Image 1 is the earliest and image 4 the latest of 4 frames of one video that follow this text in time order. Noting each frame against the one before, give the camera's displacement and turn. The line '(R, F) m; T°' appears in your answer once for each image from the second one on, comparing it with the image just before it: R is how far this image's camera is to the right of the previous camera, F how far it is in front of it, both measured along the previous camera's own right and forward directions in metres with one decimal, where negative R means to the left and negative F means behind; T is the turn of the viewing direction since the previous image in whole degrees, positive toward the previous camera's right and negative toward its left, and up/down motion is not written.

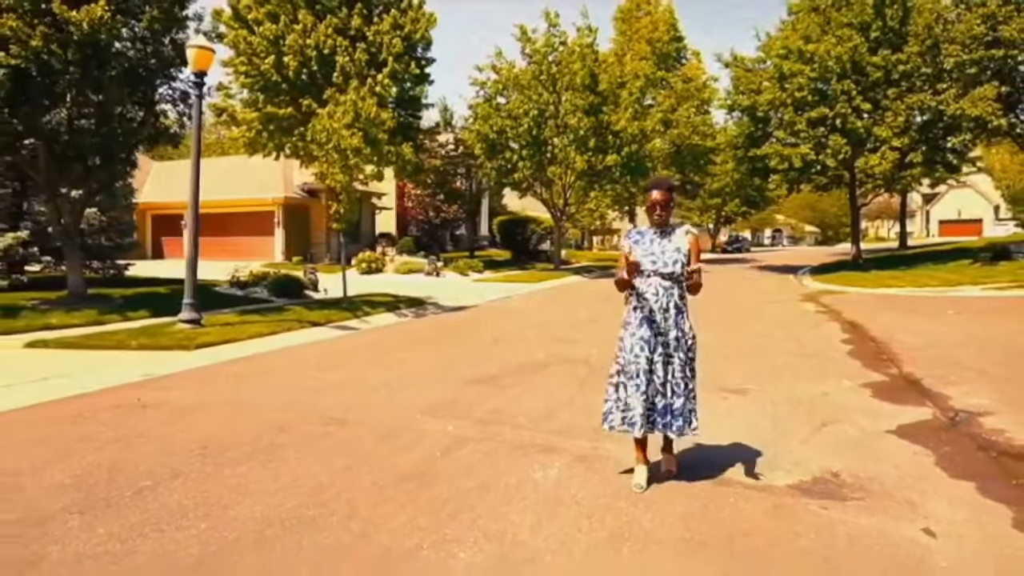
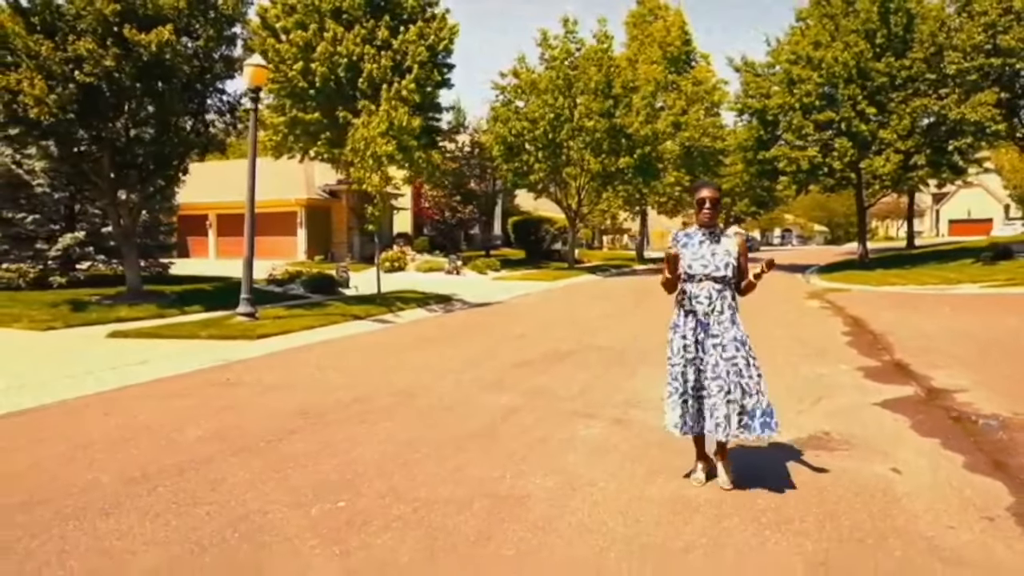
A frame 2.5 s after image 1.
(-0.3, -1.2) m; -1°
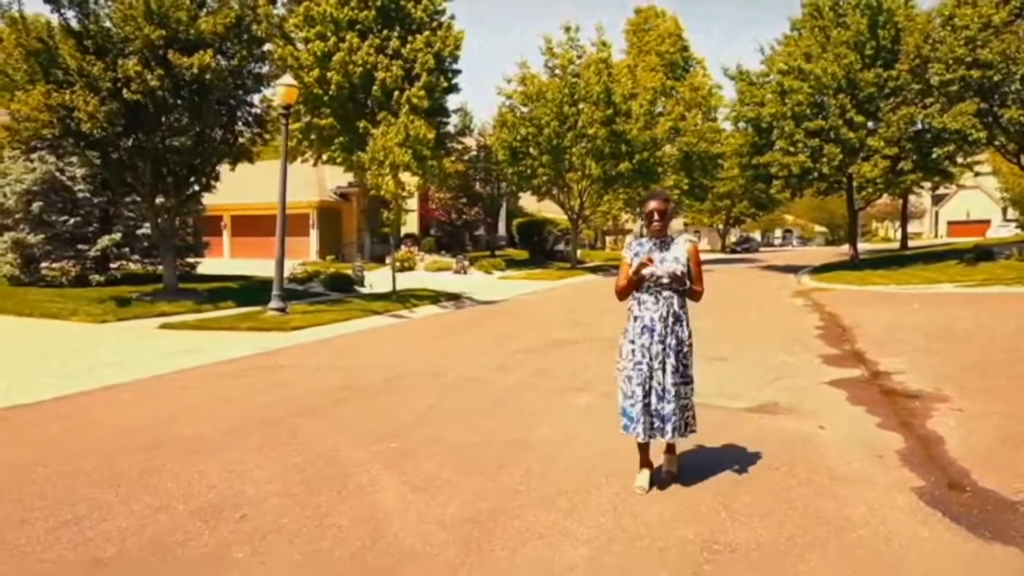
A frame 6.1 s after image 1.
(0.0, -1.5) m; 0°
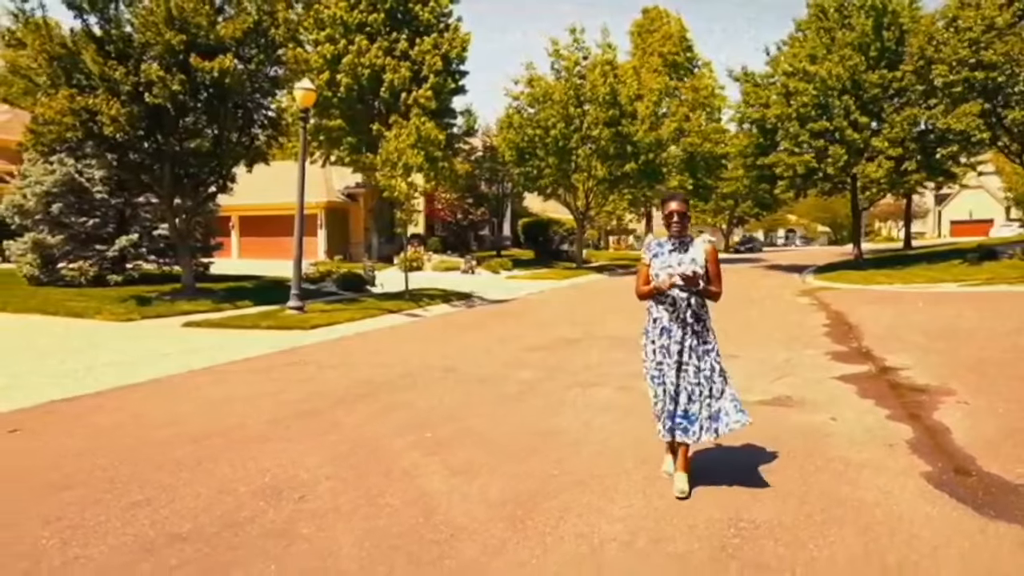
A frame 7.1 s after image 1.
(-0.2, -0.3) m; 0°
